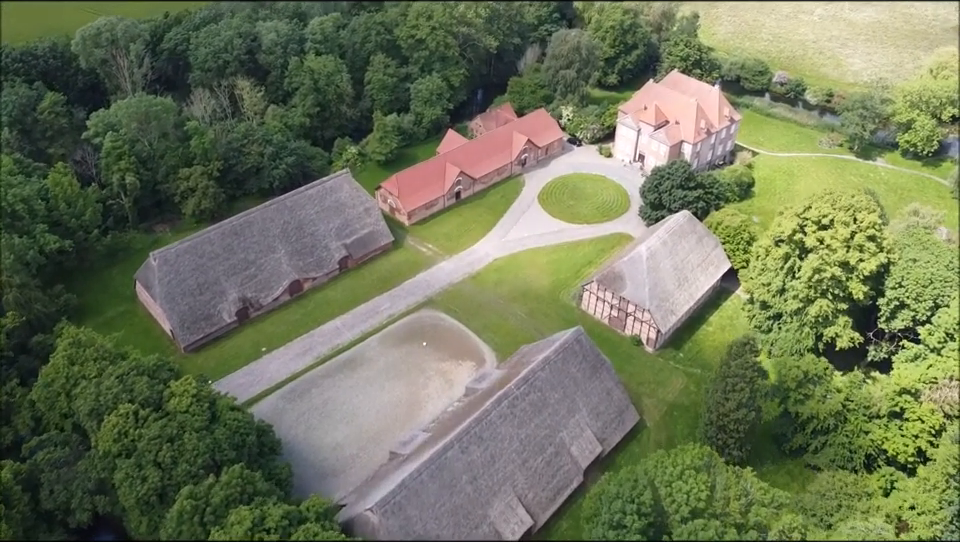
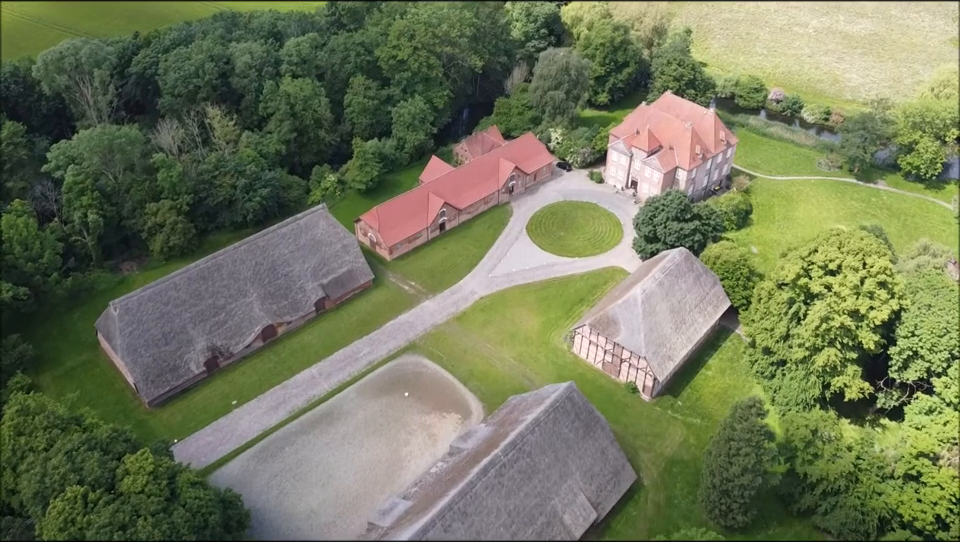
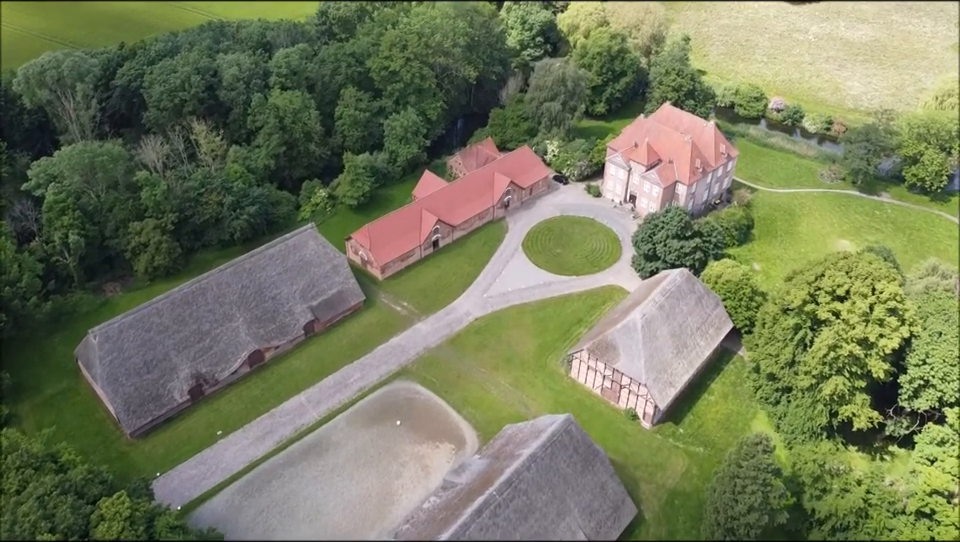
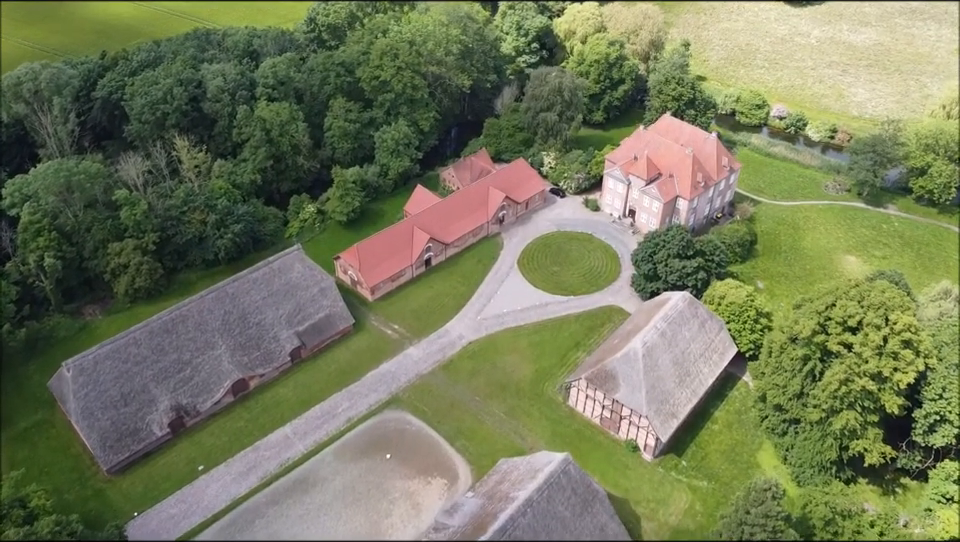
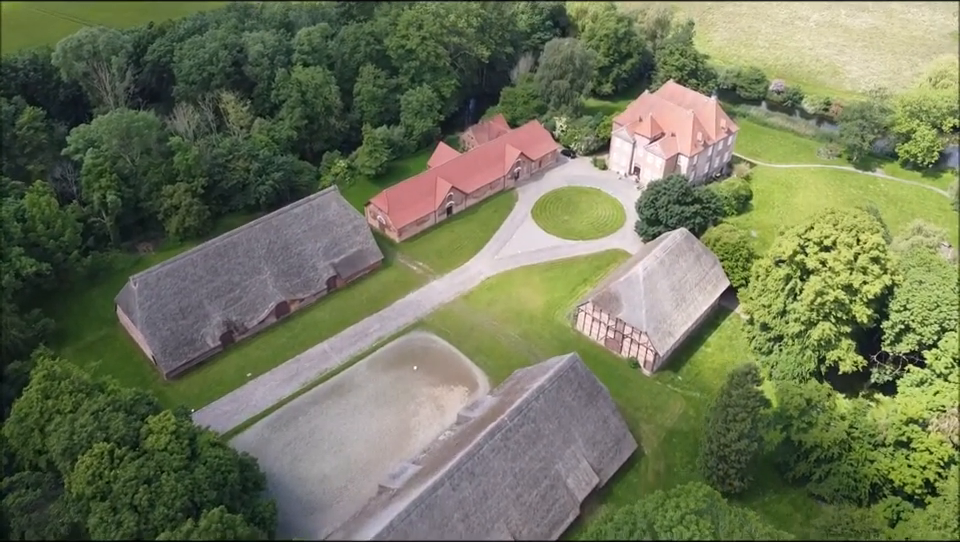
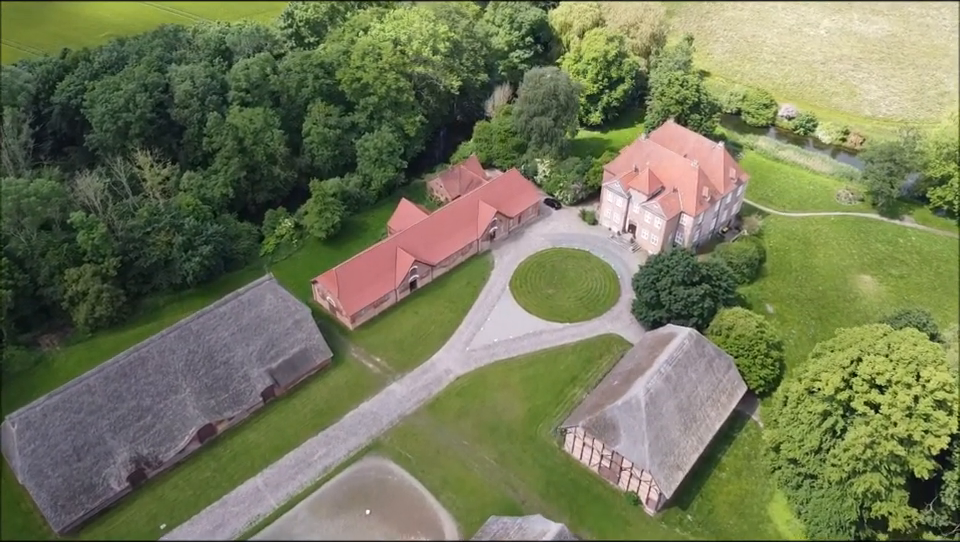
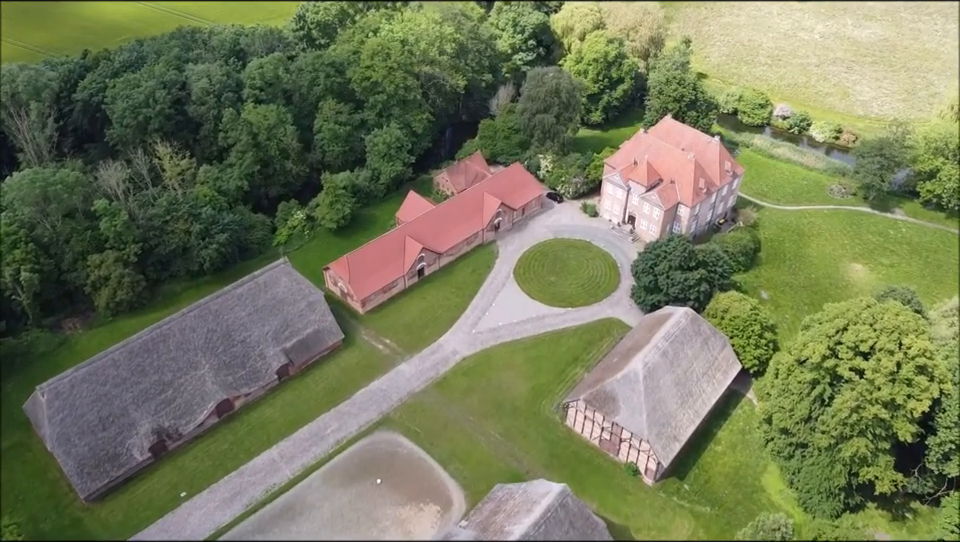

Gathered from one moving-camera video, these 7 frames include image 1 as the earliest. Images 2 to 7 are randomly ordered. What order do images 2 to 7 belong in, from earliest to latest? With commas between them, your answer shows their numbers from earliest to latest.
5, 2, 3, 4, 7, 6
